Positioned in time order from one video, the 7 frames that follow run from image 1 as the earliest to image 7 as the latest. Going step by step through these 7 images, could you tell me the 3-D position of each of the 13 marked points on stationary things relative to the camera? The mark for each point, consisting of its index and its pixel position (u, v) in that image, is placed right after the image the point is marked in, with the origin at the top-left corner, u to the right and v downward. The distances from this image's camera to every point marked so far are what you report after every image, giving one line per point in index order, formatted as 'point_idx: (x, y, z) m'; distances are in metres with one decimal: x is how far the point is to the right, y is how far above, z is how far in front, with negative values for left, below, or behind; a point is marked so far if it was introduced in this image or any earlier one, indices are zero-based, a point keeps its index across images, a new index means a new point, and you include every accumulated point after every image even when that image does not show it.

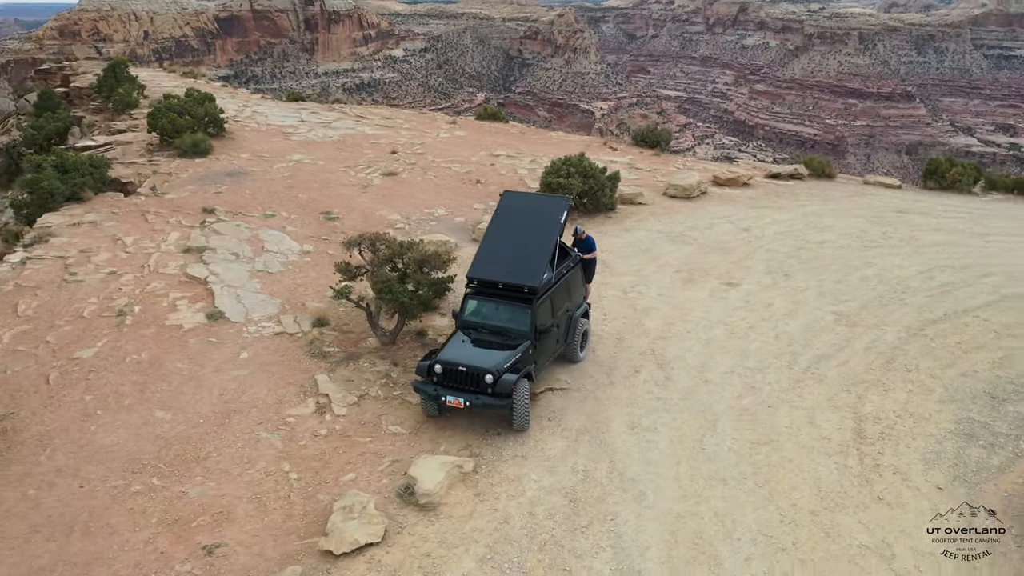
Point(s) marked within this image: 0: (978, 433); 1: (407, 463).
0: (+4.8, -1.5, +8.4) m
1: (-1.0, -1.7, +7.8) m
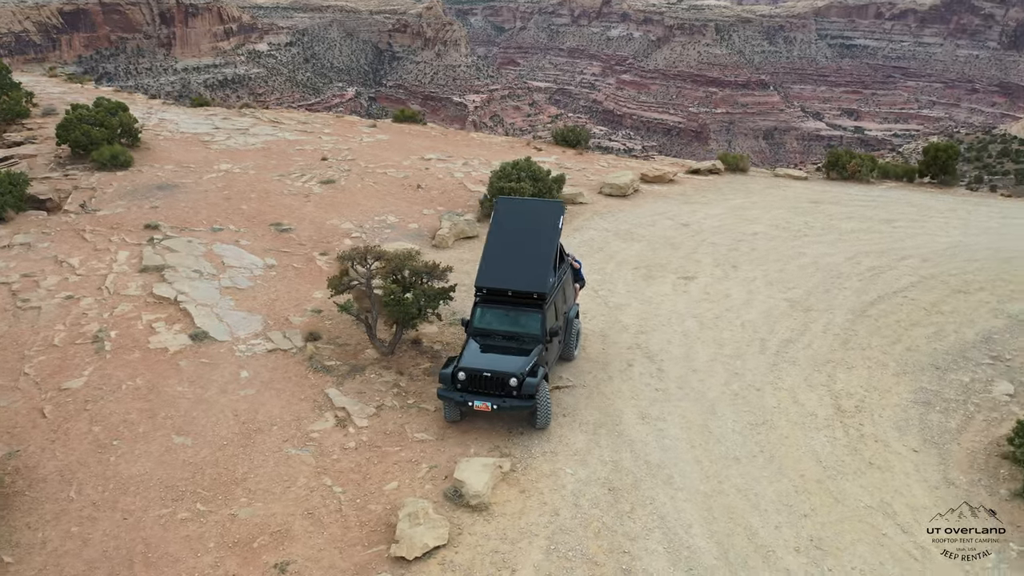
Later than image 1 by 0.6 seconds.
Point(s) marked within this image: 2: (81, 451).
0: (+5.0, -1.3, +9.6) m
1: (-0.6, -1.8, +8.2) m
2: (-4.5, -1.7, +8.5) m
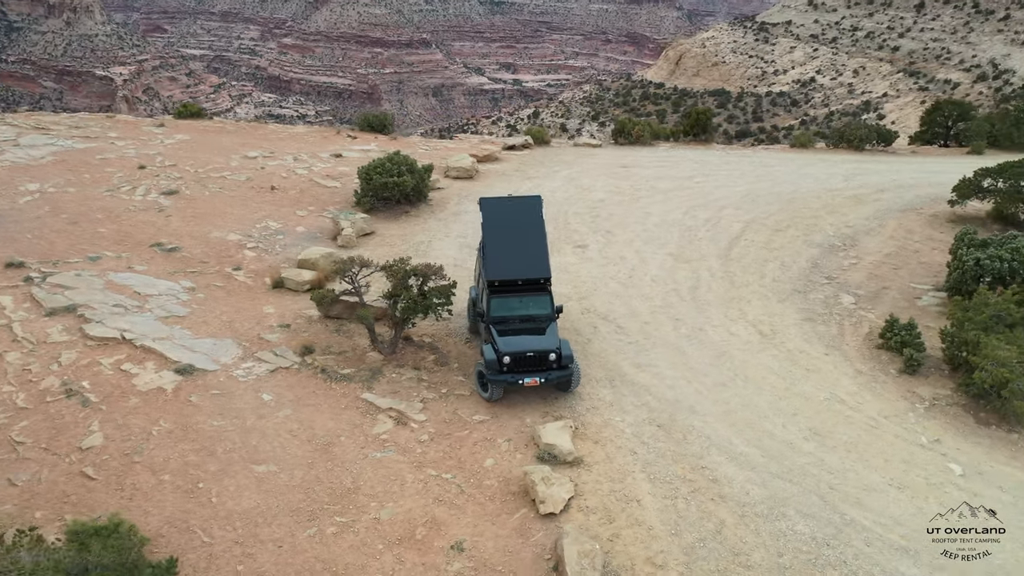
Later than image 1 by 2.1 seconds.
0: (+4.7, -0.4, +12.9) m
1: (+0.1, -1.7, +9.6) m
2: (-3.5, -2.2, +8.5) m
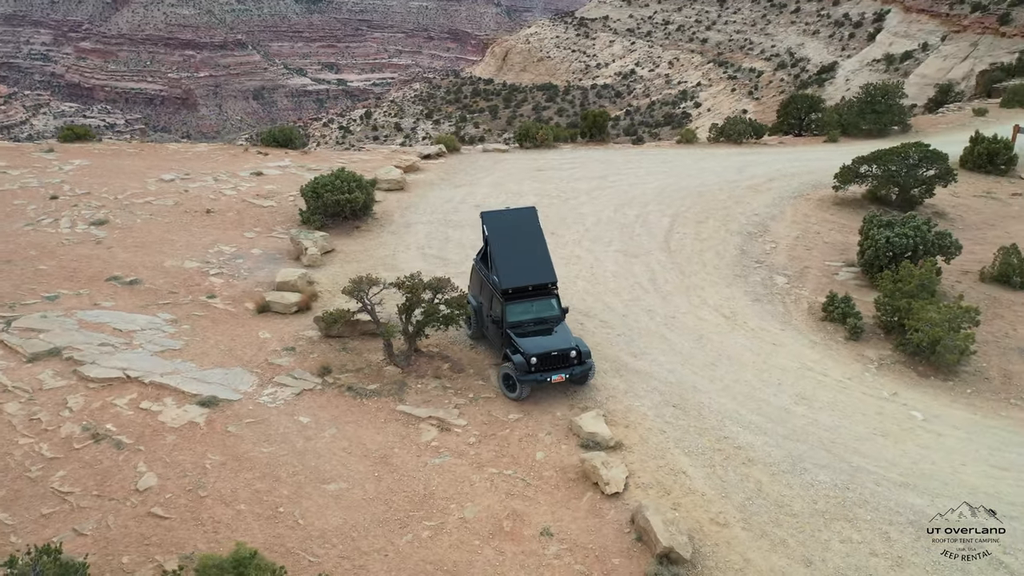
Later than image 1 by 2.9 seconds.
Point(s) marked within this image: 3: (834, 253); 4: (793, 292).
0: (+4.4, -0.1, +14.6) m
1: (+0.6, -1.8, +10.5) m
2: (-2.7, -2.5, +8.7) m
3: (+6.6, +0.7, +16.7) m
4: (+5.0, -0.1, +14.7) m
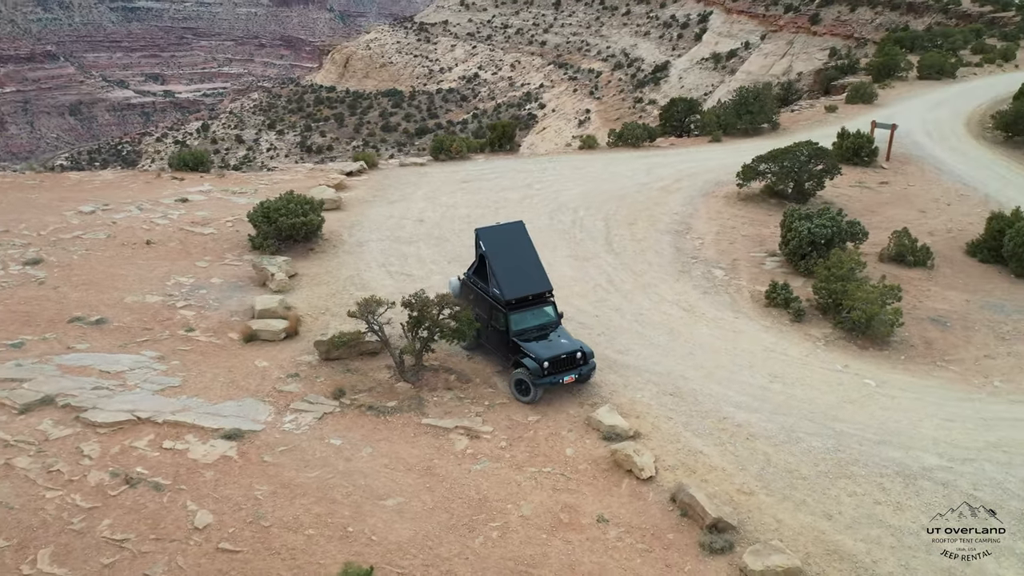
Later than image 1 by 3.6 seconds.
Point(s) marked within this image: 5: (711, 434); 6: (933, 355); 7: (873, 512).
0: (+3.8, 0.0, +16.0) m
1: (+0.9, -1.9, +11.3) m
2: (-2.0, -2.9, +9.0) m
3: (+5.5, +1.0, +18.5) m
4: (+4.4, +0.1, +16.3) m
5: (+2.7, -2.0, +11.2) m
6: (+7.1, -1.1, +13.8) m
7: (+4.3, -2.7, +9.7) m
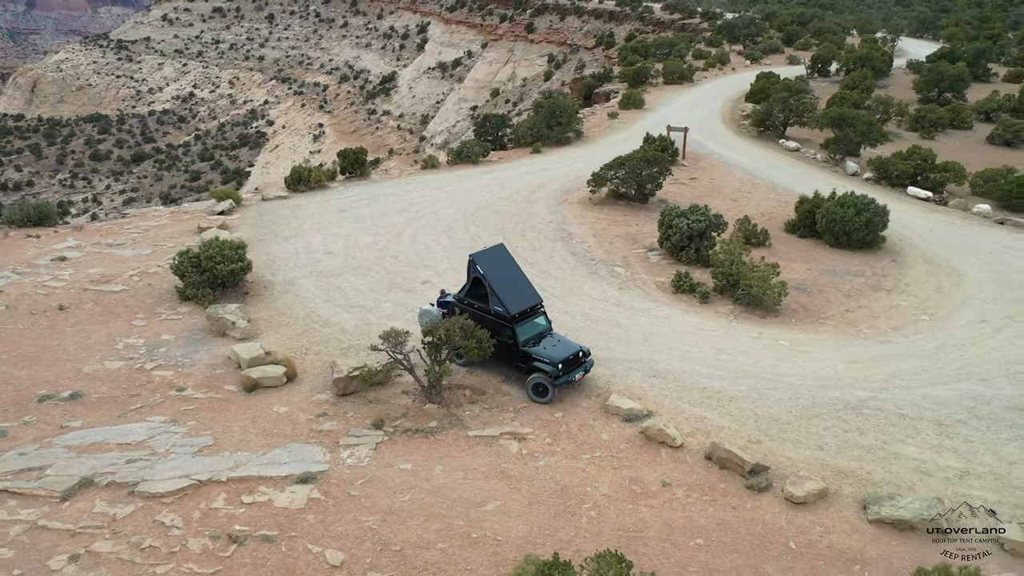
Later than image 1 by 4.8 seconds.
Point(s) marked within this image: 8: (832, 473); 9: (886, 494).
0: (+2.4, +0.1, +18.4) m
1: (+1.4, -2.0, +13.1) m
2: (-0.5, -3.2, +10.0) m
3: (+3.1, +1.2, +21.3) m
4: (+2.8, +0.2, +18.8) m
5: (+3.1, -1.9, +13.5) m
6: (+6.3, -0.6, +17.3) m
7: (+5.1, -2.3, +12.6) m
8: (+4.6, -2.6, +11.7) m
9: (+5.1, -2.8, +11.2) m
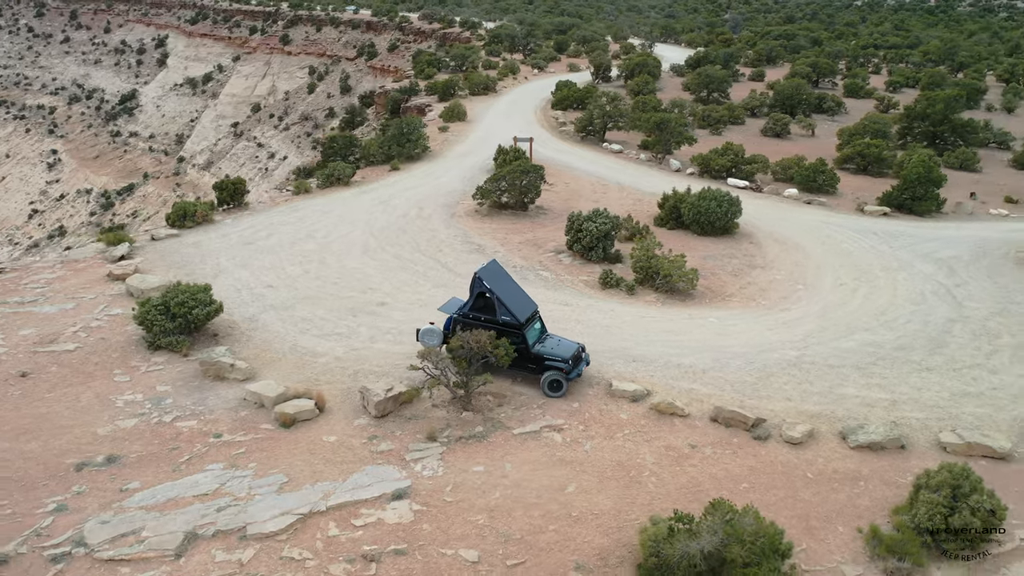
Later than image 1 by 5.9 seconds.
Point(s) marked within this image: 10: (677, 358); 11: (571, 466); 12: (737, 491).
0: (+1.0, 0.0, +20.3) m
1: (+1.8, -2.0, +15.0) m
2: (+0.9, -3.4, +11.5) m
3: (+0.7, +1.1, +23.3) m
4: (+1.3, +0.2, +20.9) m
5: (+3.3, -1.7, +15.8) m
6: (+5.1, -0.2, +20.4) m
7: (+5.5, -1.9, +15.6) m
8: (+5.2, -2.3, +14.6) m
9: (+5.9, -2.4, +14.2) m
10: (+3.3, -1.5, +16.4) m
11: (+0.9, -2.8, +12.9) m
12: (+3.4, -3.1, +12.5) m
